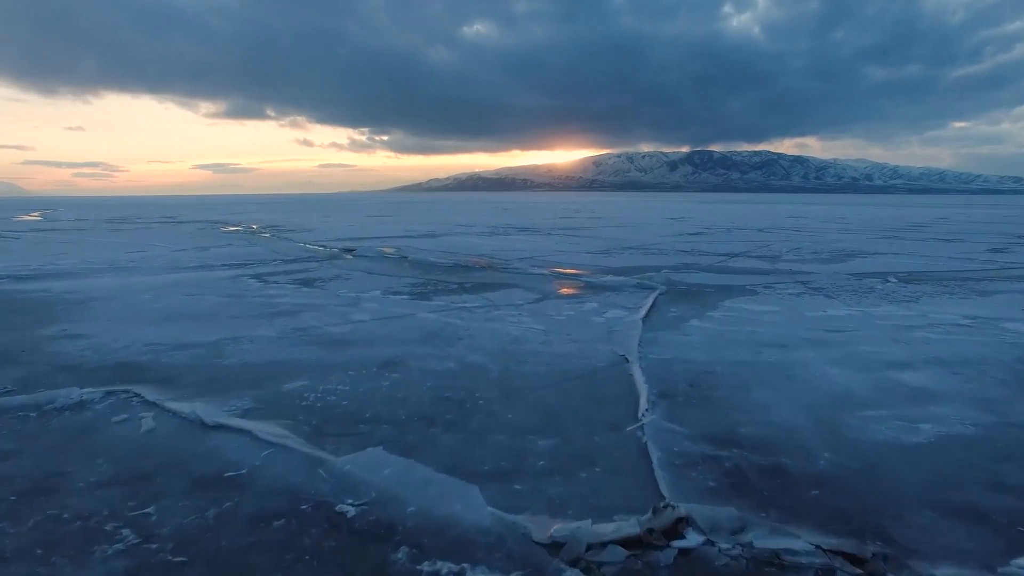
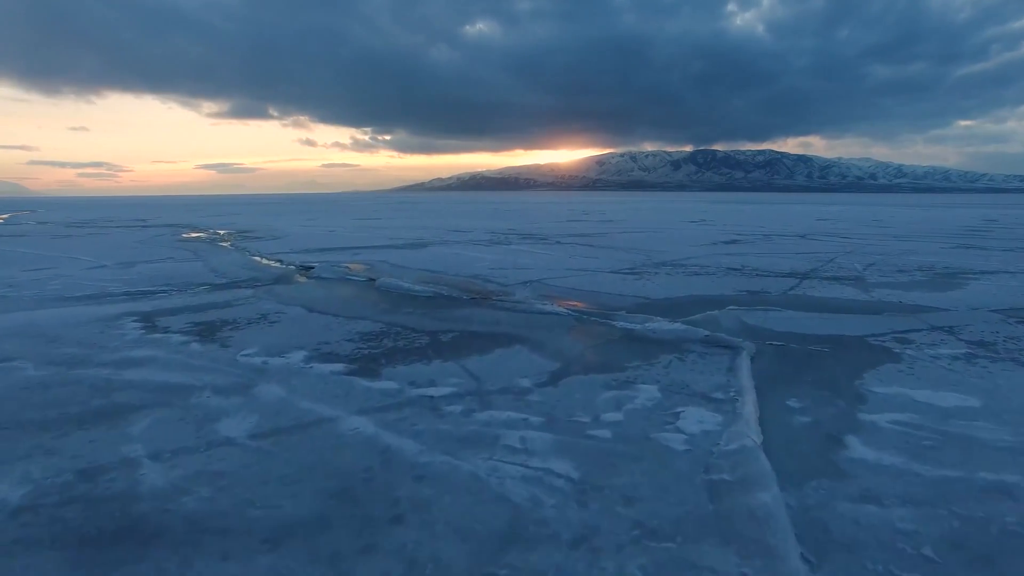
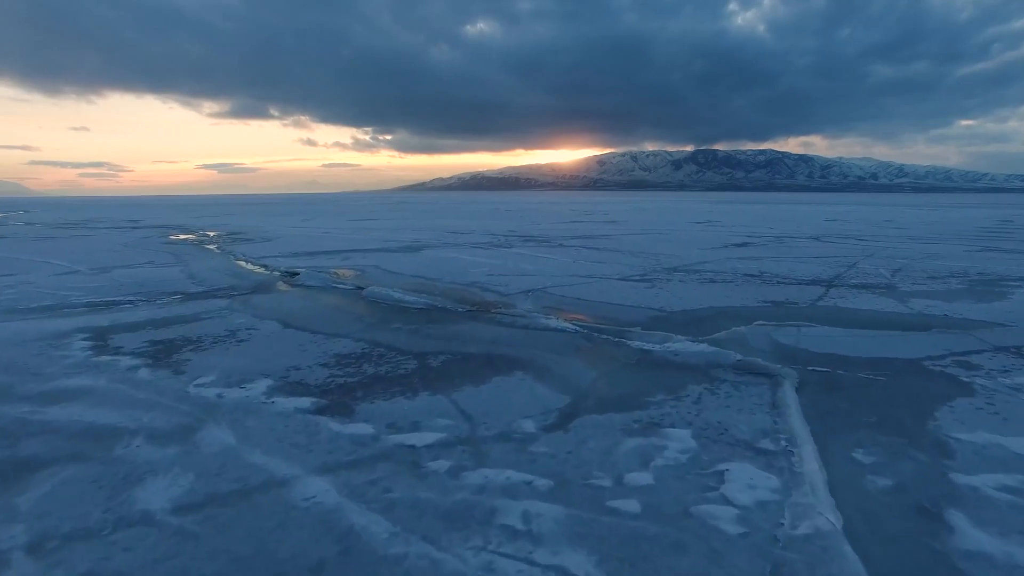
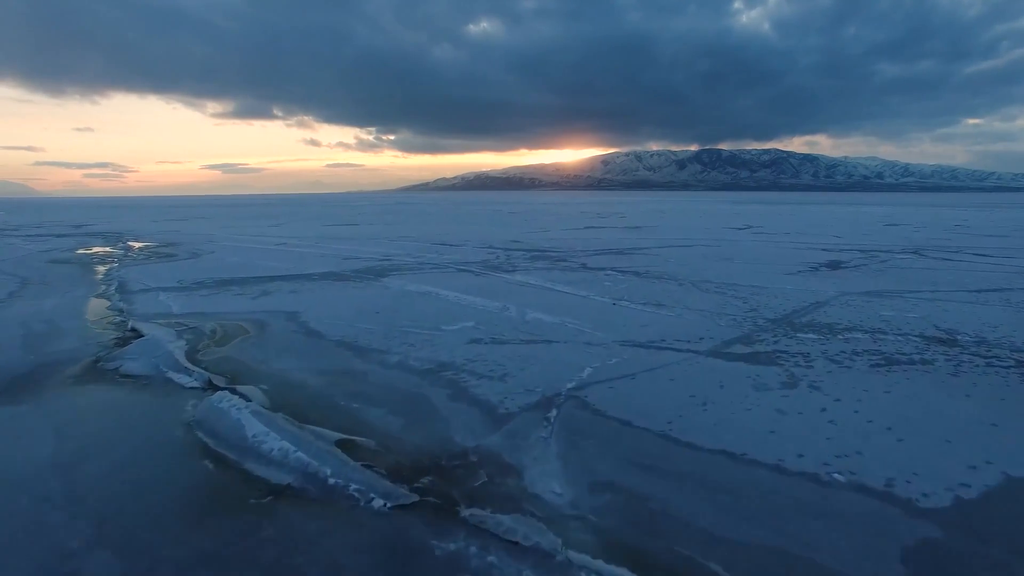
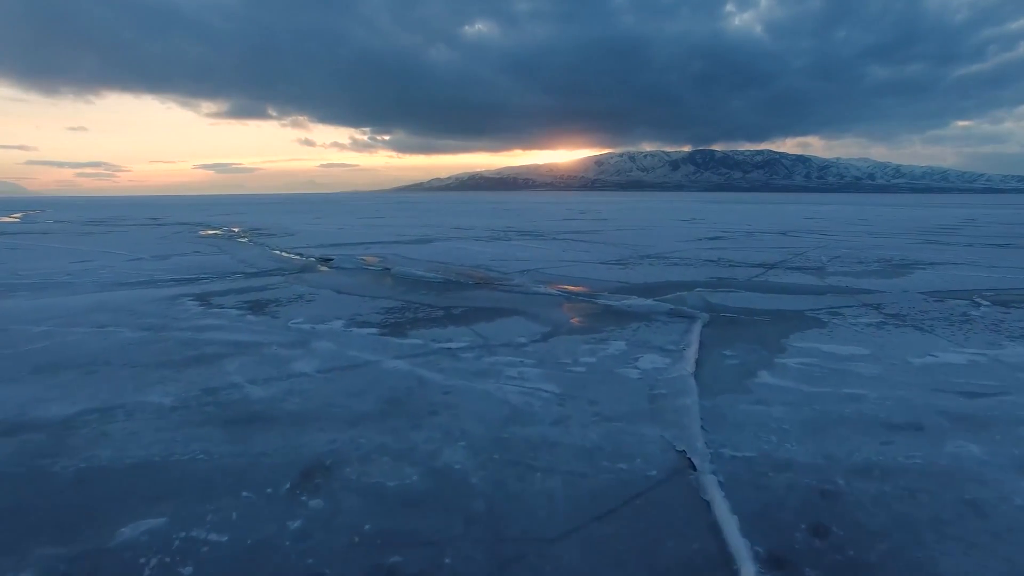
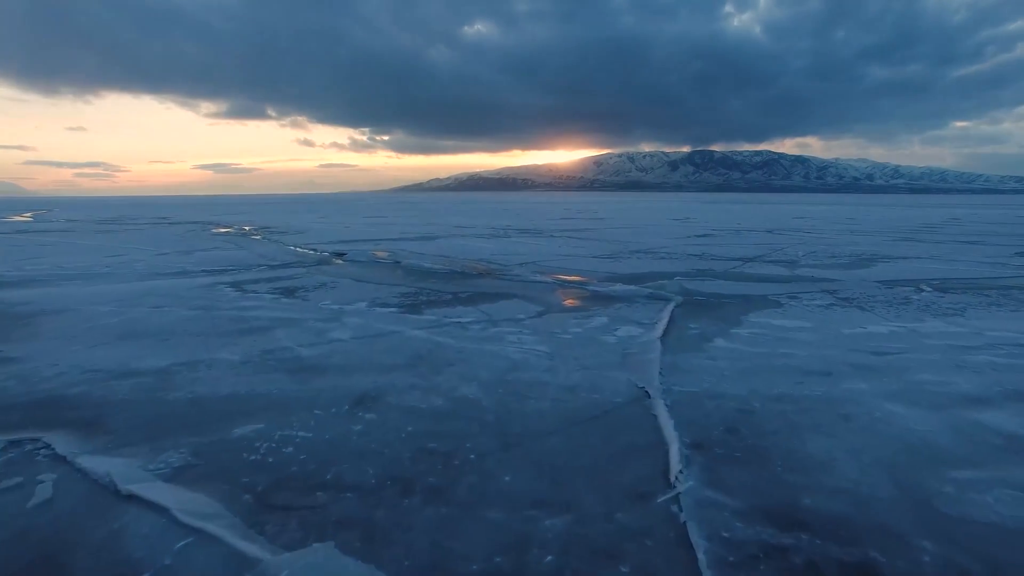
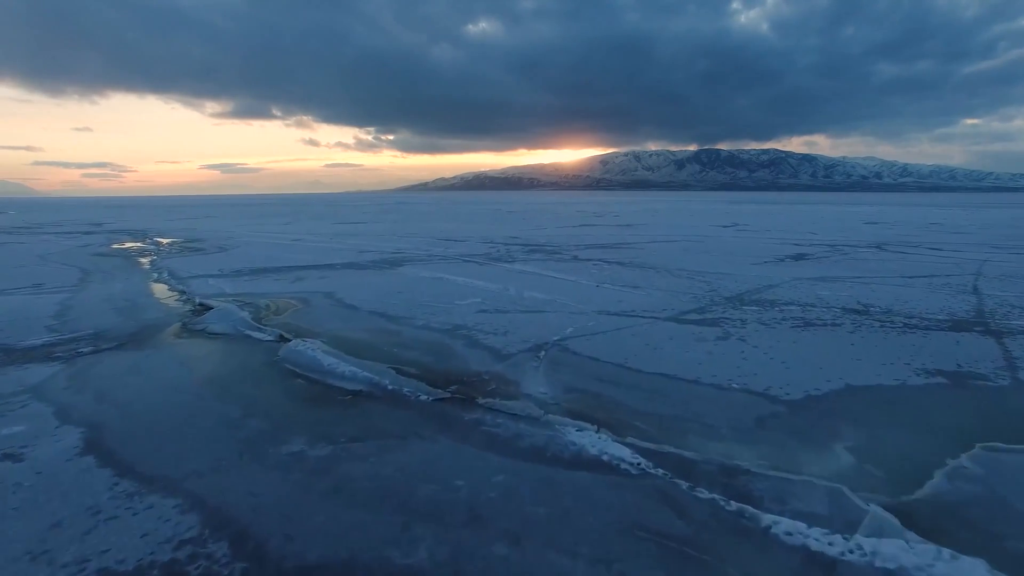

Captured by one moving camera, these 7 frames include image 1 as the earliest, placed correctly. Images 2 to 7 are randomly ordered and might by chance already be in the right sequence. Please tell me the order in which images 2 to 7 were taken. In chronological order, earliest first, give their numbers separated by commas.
6, 5, 2, 3, 7, 4
